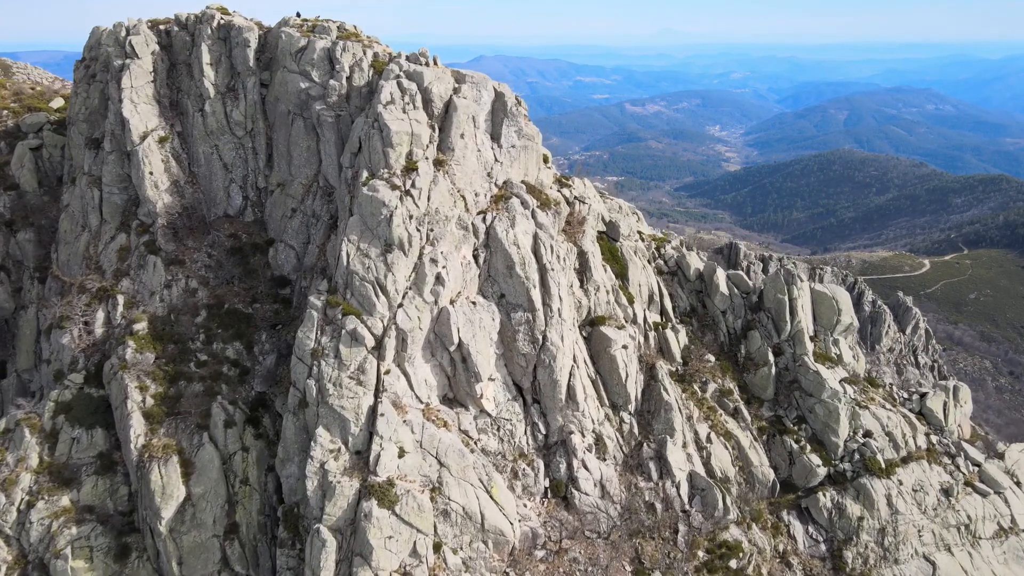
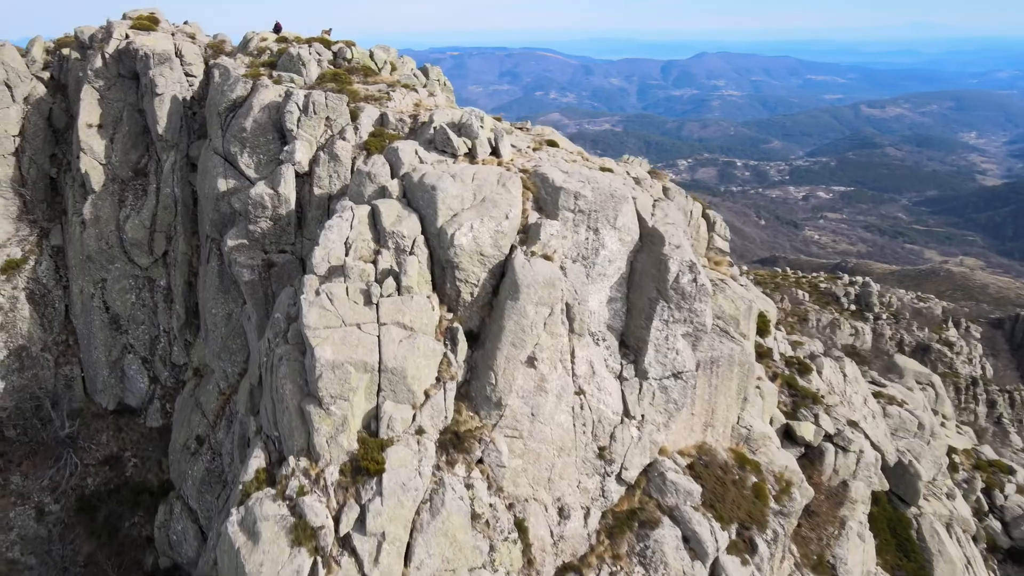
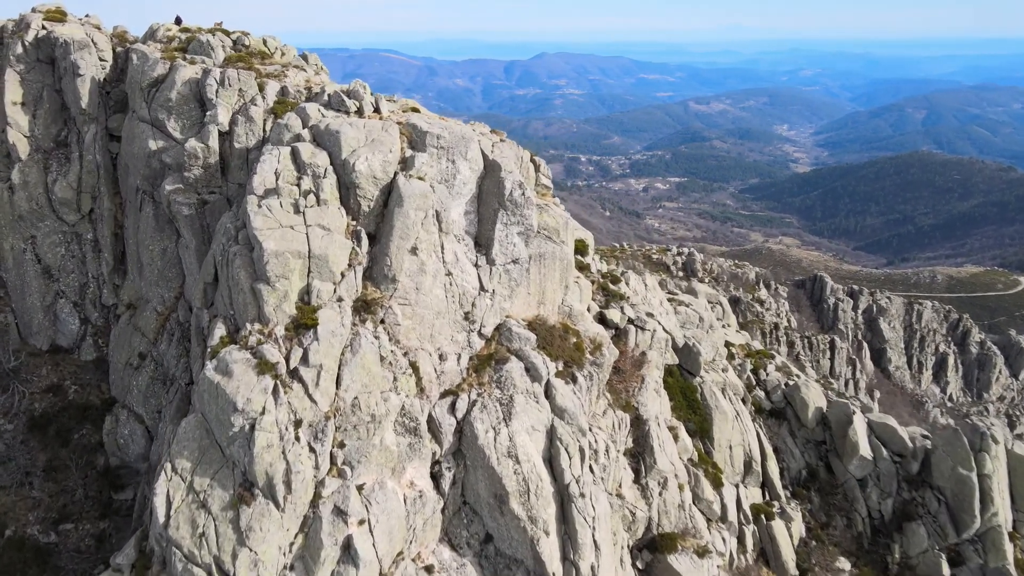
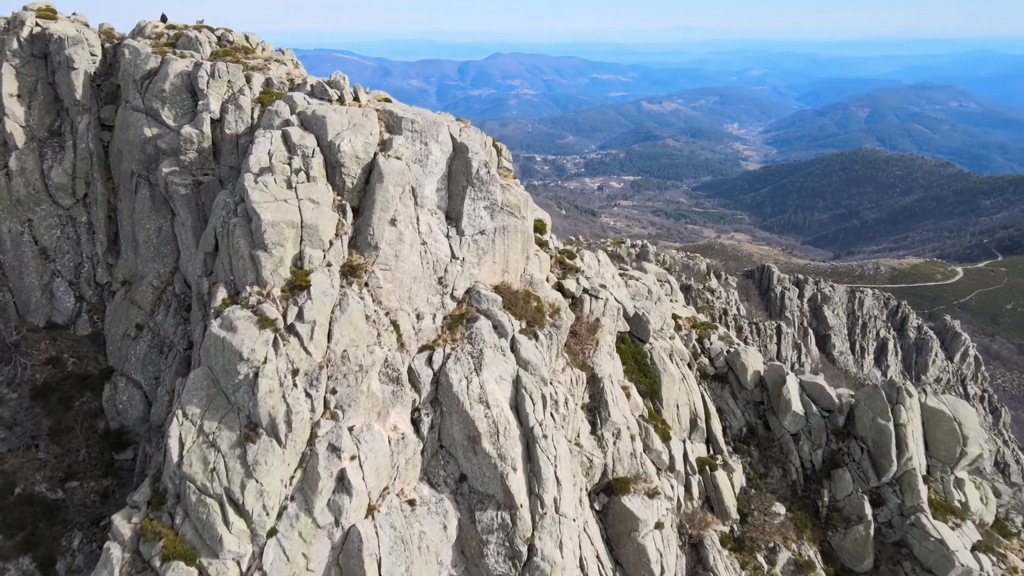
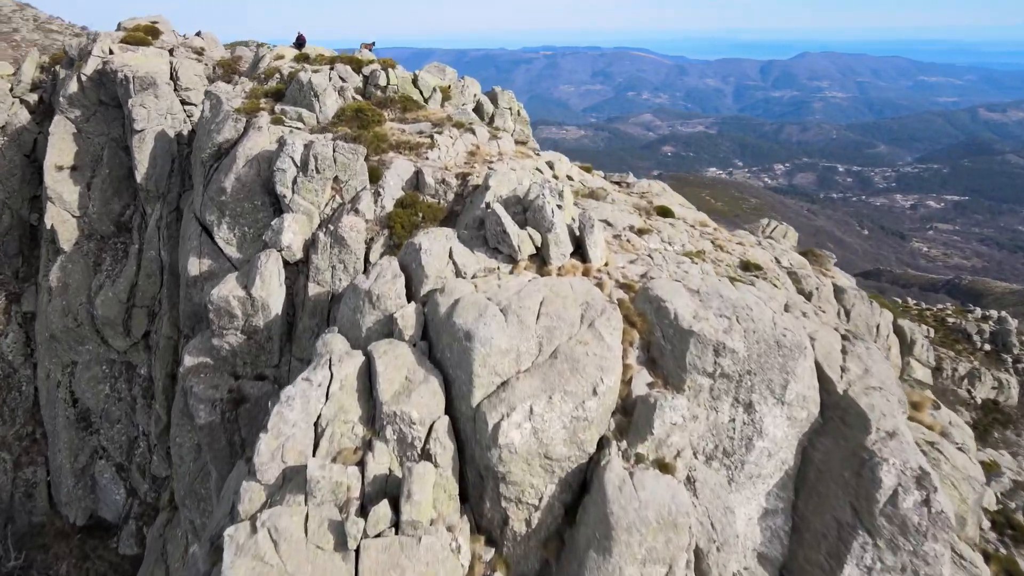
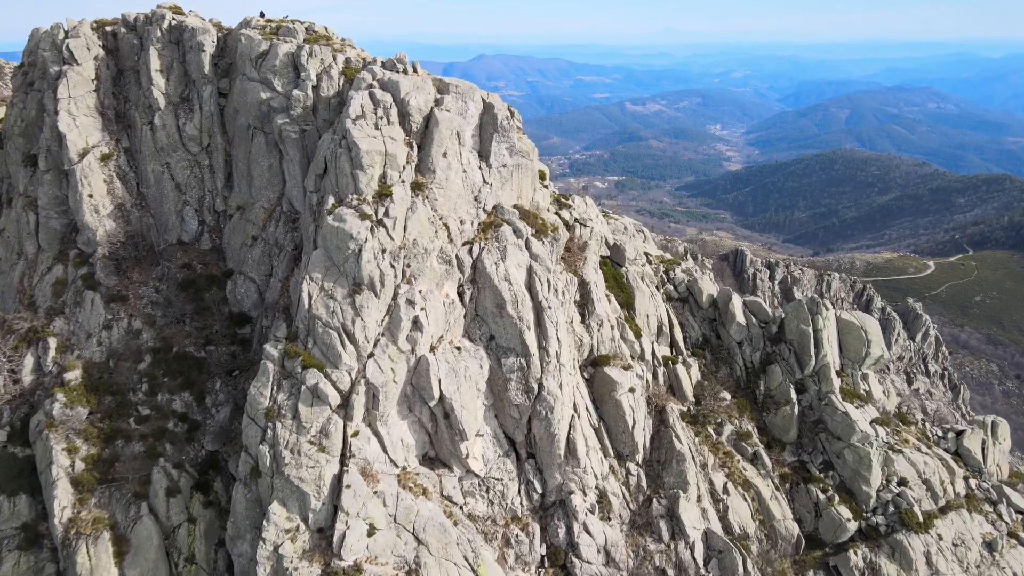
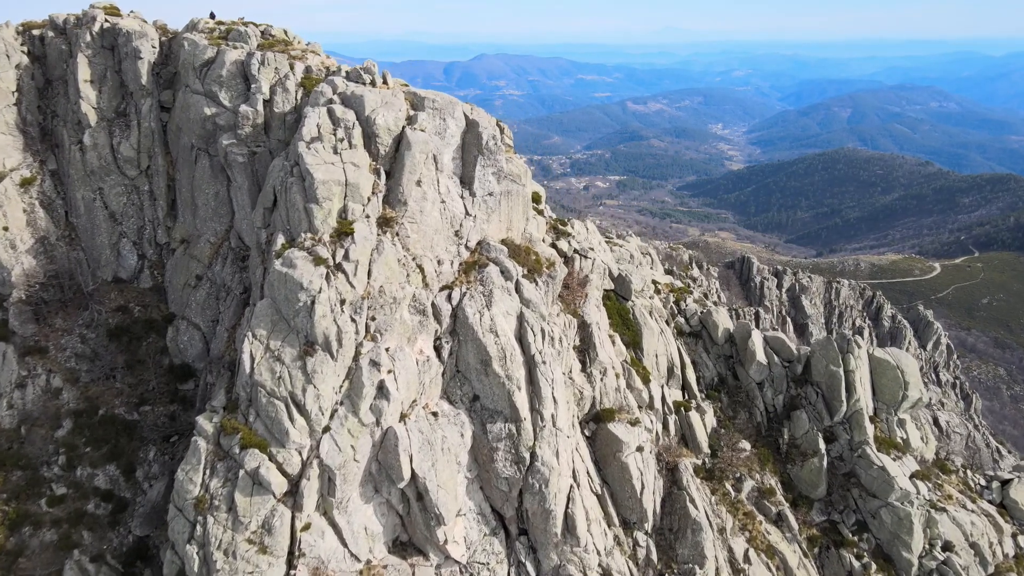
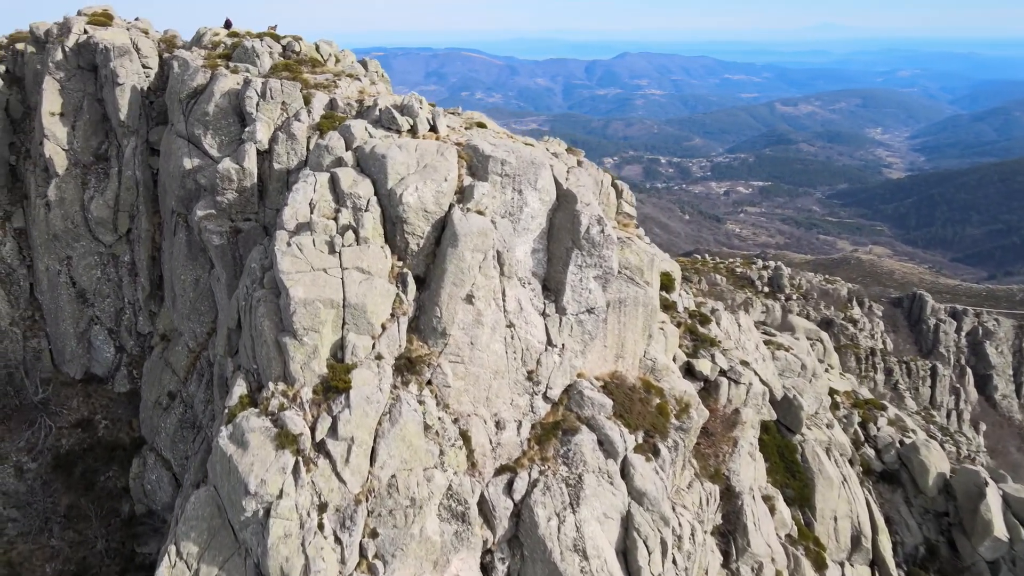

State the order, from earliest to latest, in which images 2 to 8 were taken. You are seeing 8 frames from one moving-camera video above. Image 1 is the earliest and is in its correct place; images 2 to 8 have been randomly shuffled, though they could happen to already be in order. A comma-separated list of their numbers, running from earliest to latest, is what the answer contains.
6, 7, 4, 3, 8, 2, 5
